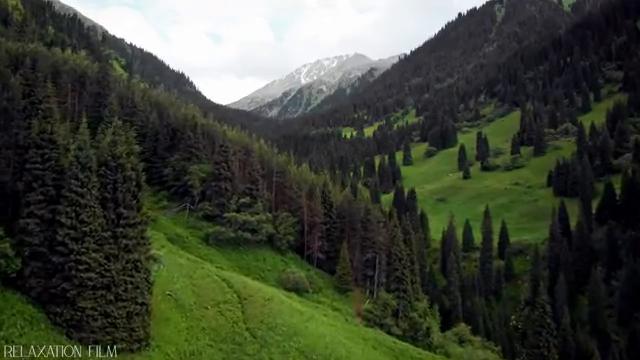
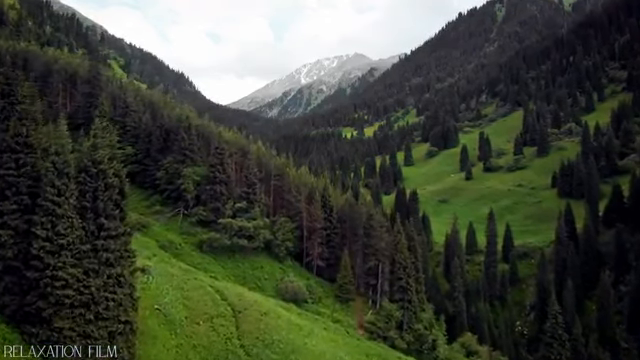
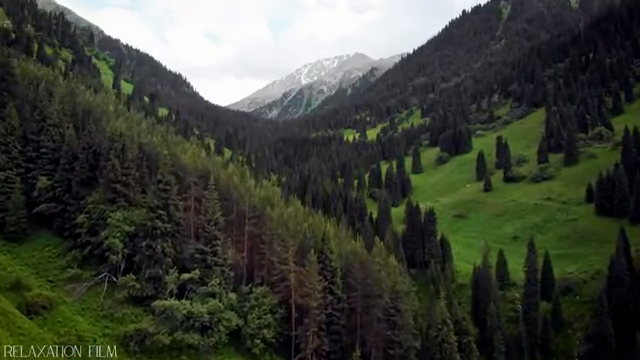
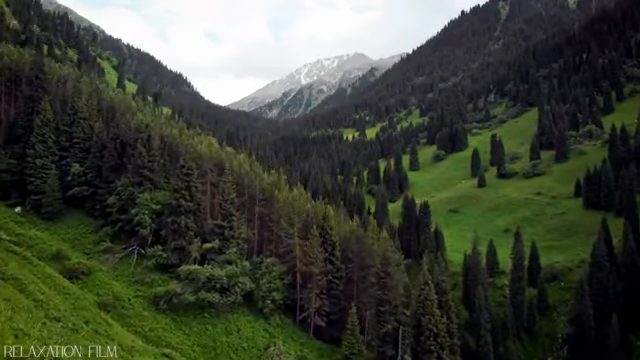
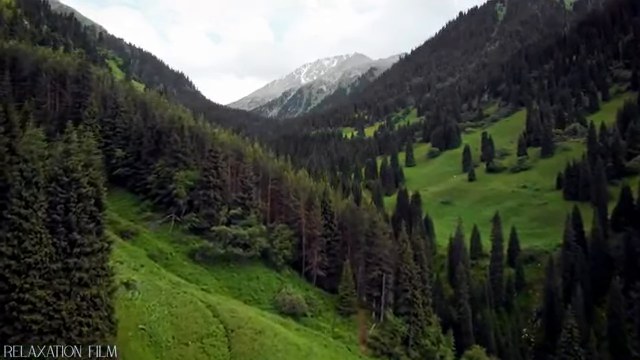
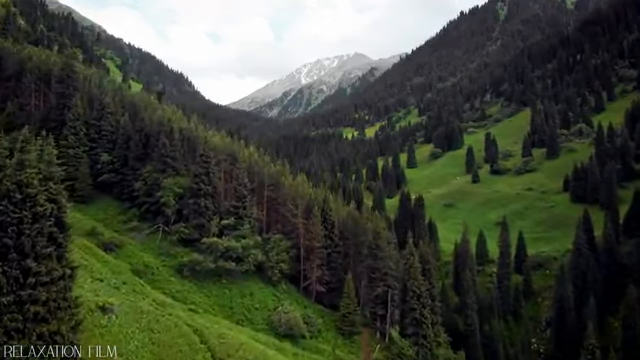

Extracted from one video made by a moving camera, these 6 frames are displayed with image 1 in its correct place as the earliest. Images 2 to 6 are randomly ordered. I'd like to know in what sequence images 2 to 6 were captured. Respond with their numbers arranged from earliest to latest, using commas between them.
2, 5, 6, 4, 3
